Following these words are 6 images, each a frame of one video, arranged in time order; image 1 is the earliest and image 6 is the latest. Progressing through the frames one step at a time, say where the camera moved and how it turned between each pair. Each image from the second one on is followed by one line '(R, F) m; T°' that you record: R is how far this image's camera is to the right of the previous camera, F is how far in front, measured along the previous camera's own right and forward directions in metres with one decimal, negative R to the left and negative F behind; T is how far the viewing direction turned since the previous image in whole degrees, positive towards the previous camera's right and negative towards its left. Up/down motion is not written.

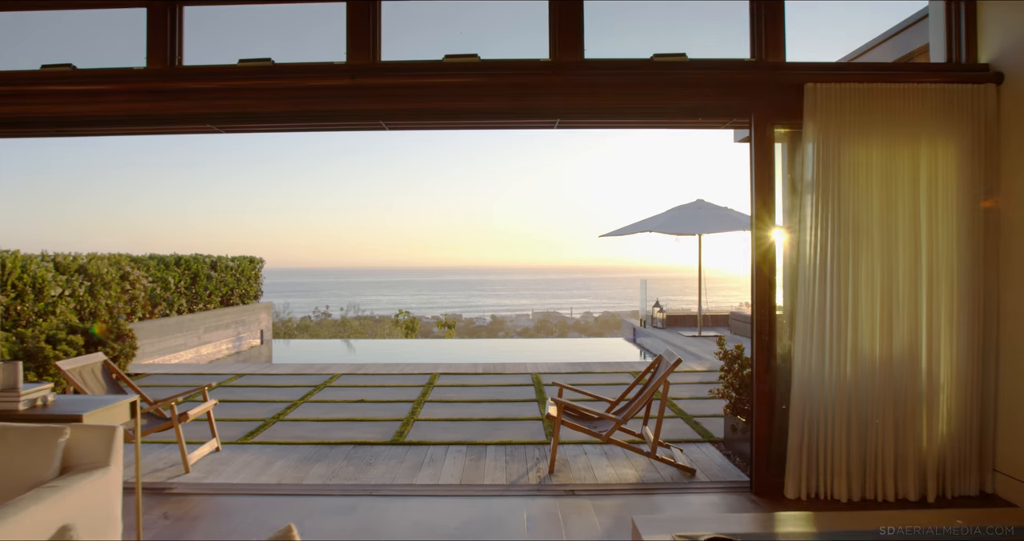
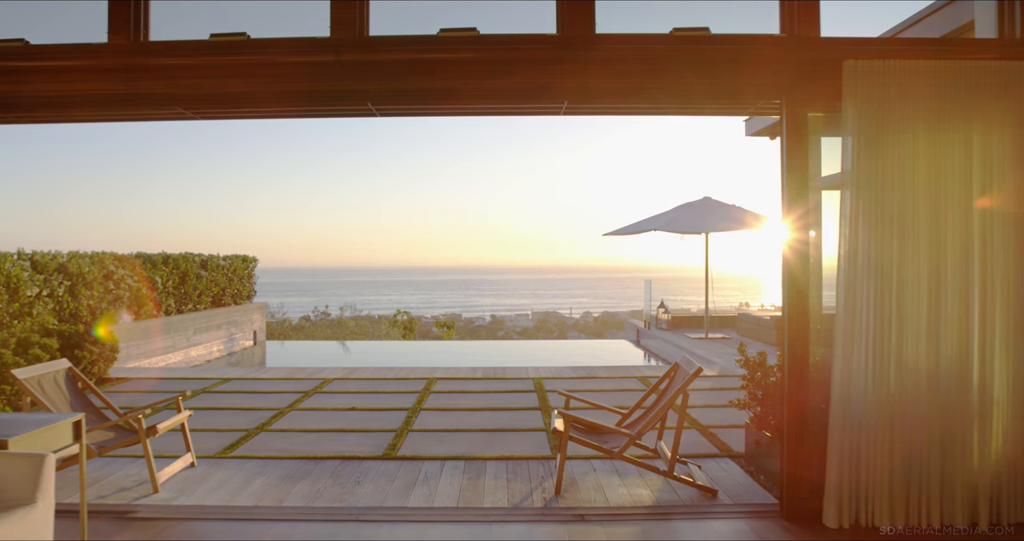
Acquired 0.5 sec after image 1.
(0.0, +0.3) m; 0°
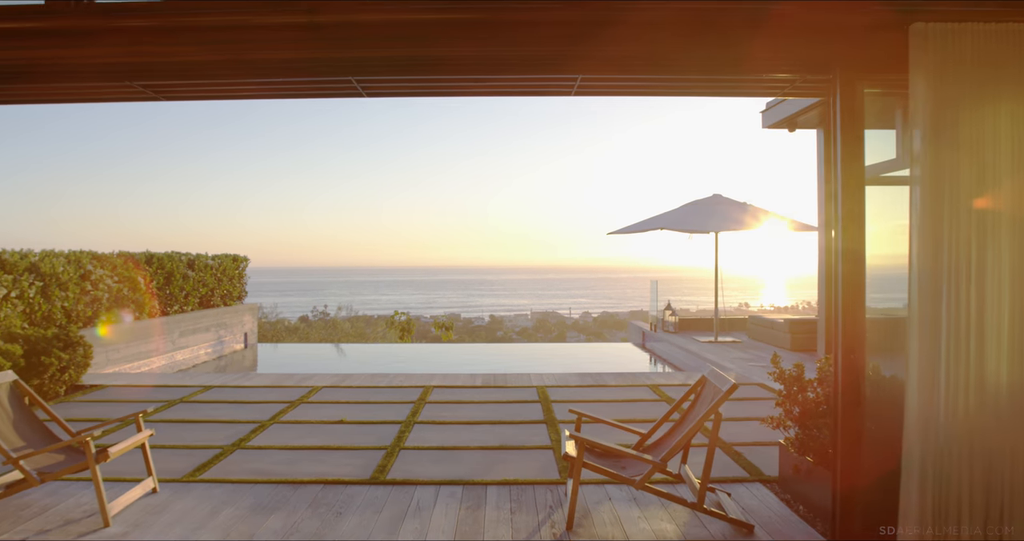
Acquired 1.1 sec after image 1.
(0.0, +0.4) m; 0°
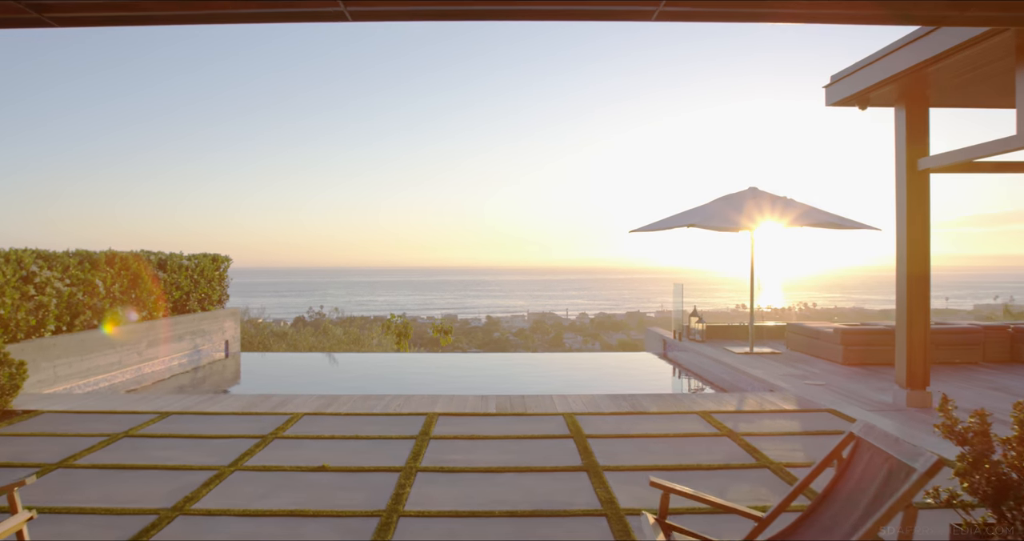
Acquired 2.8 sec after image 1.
(-0.2, +1.0) m; 0°
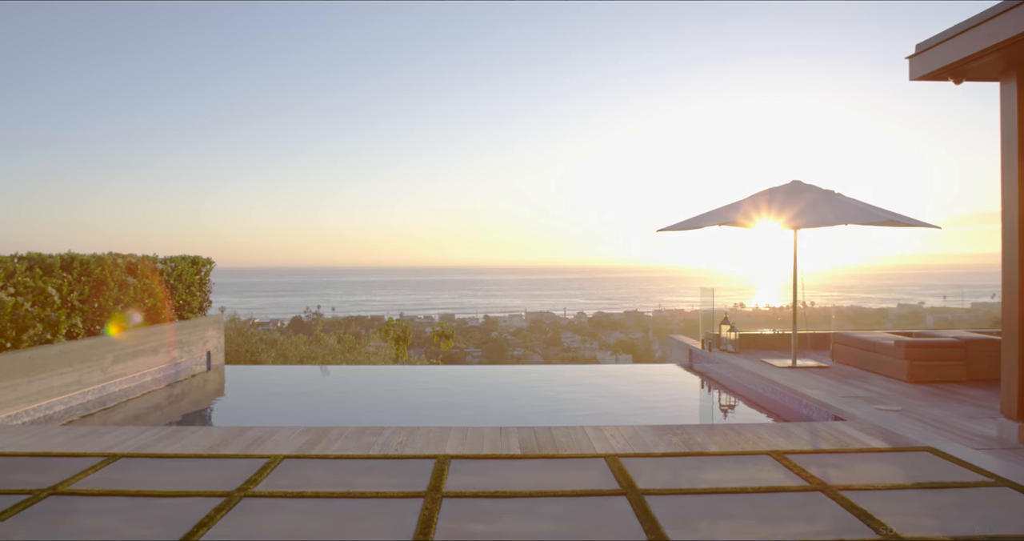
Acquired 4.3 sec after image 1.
(-0.2, +0.9) m; 0°
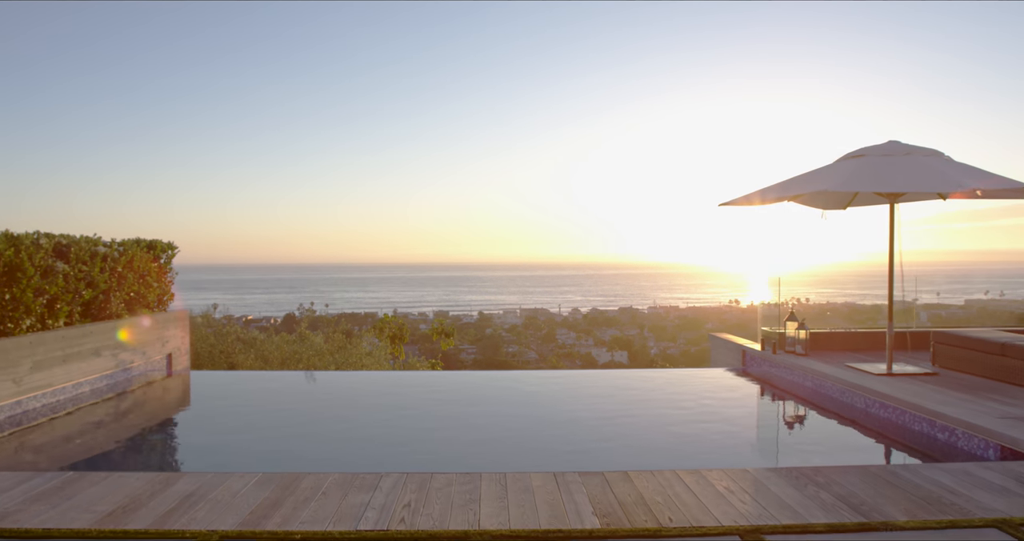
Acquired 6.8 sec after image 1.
(-0.3, +1.4) m; +1°
